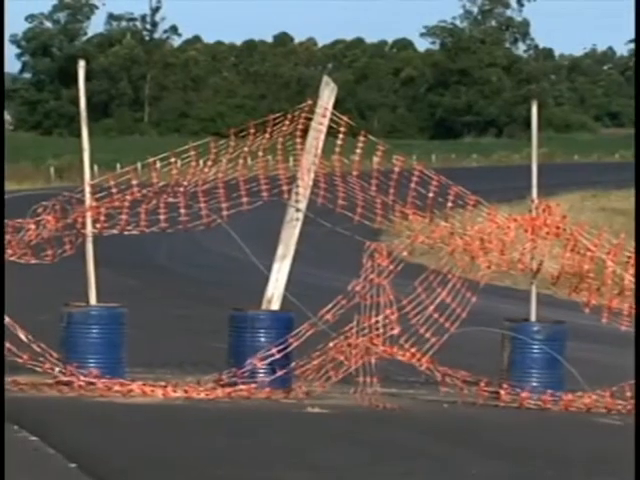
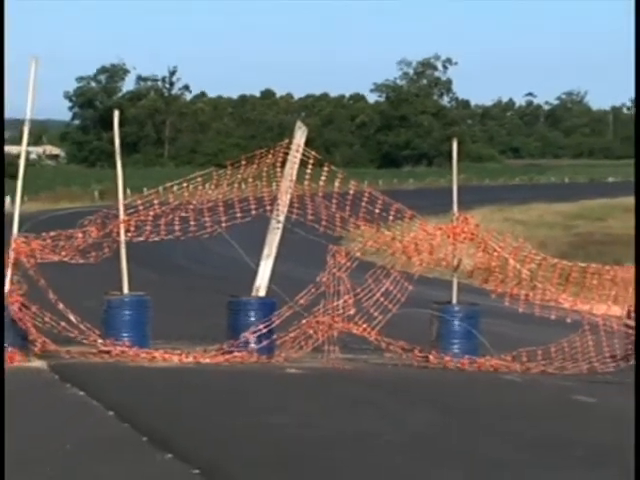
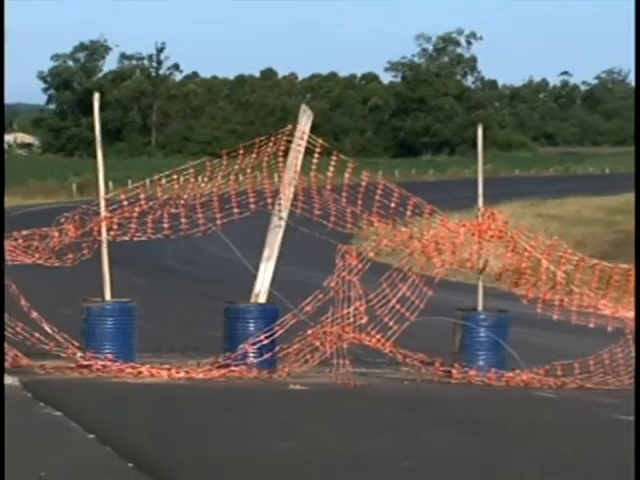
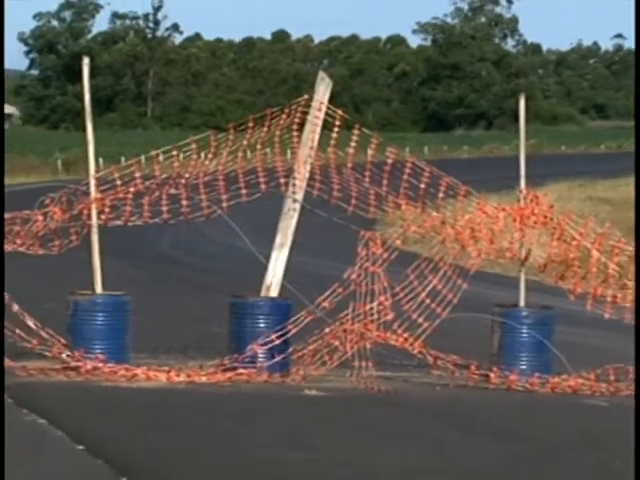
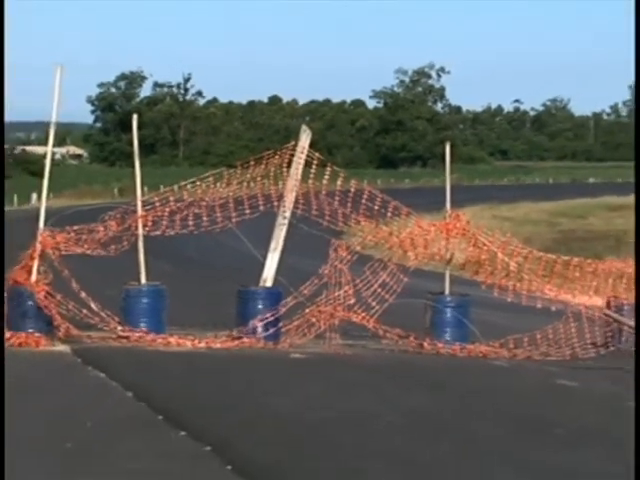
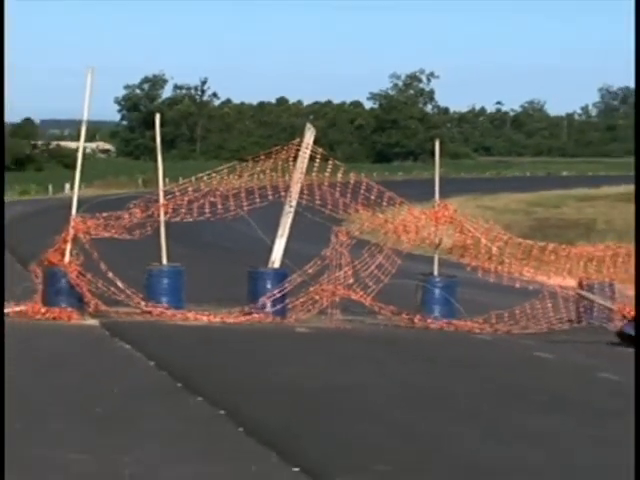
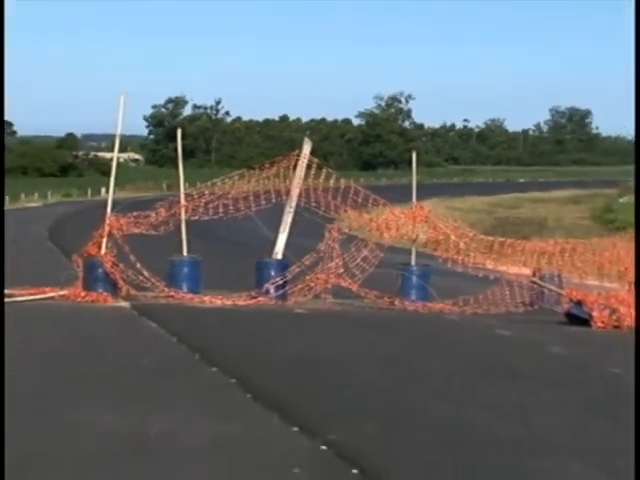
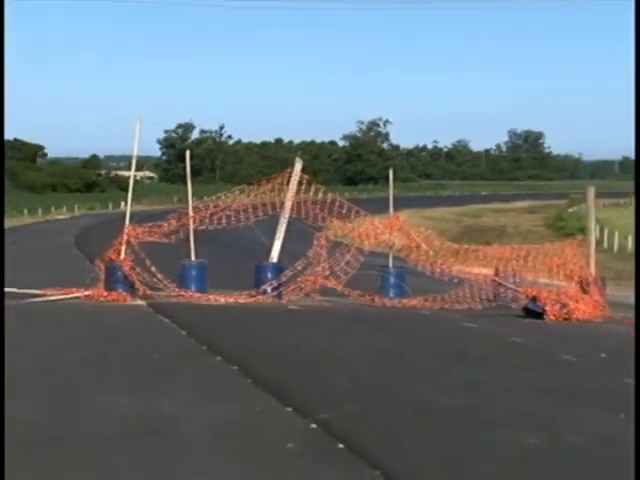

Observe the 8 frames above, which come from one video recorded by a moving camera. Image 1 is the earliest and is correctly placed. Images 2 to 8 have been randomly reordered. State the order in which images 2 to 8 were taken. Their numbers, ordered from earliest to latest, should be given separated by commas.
4, 3, 2, 5, 6, 7, 8
